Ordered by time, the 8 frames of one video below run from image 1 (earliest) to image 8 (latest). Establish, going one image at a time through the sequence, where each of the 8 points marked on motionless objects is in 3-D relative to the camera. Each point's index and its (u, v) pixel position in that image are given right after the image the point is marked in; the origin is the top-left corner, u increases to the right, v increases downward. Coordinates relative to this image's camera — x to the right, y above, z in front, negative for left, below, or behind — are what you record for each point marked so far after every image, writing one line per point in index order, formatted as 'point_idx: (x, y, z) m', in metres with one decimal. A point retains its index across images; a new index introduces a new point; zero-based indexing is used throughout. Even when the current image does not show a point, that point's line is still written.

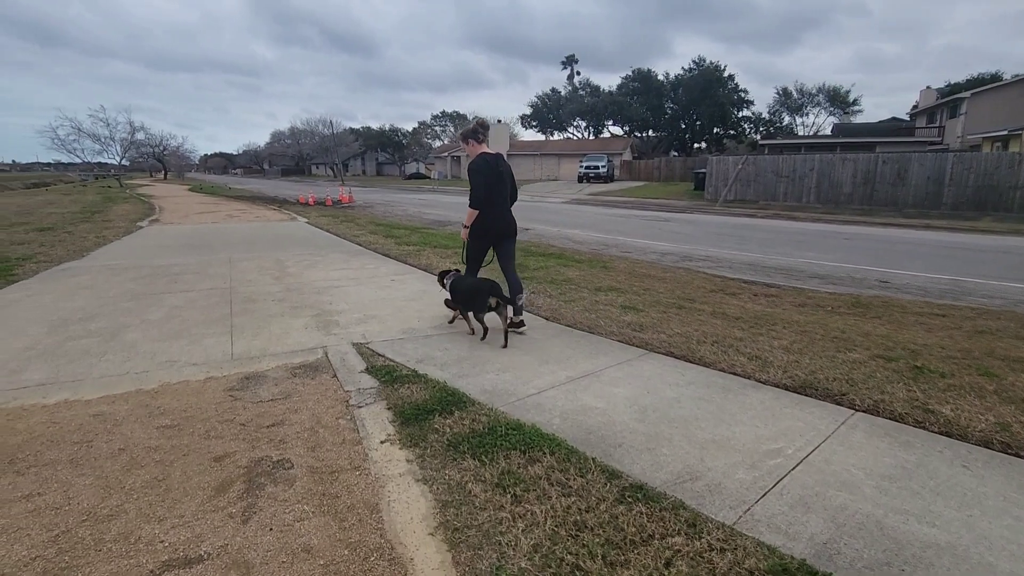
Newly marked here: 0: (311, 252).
0: (-3.5, +0.6, +9.0) m
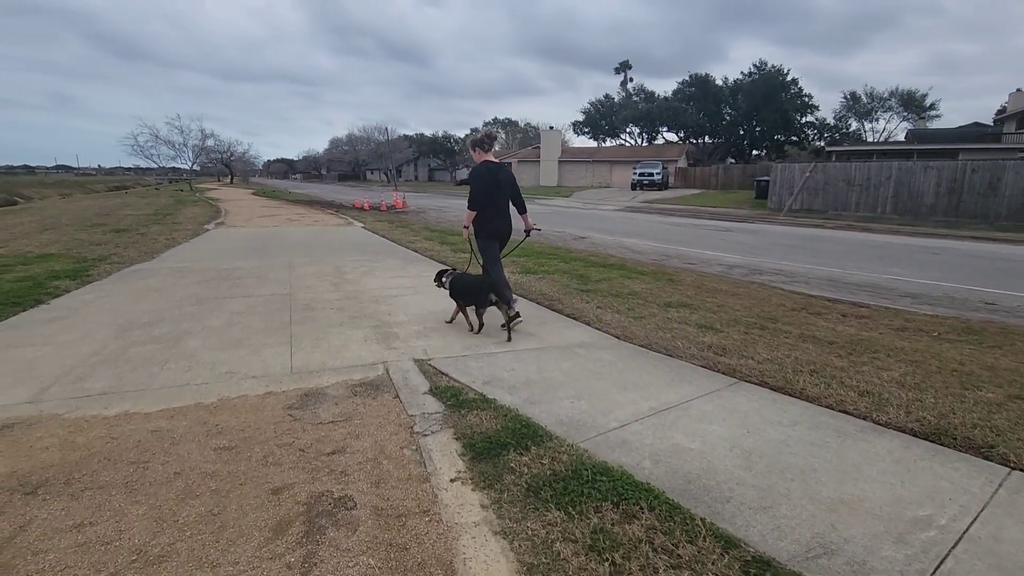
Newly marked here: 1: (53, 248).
0: (-2.5, +0.5, +8.9) m
1: (-8.2, +0.7, +9.4) m
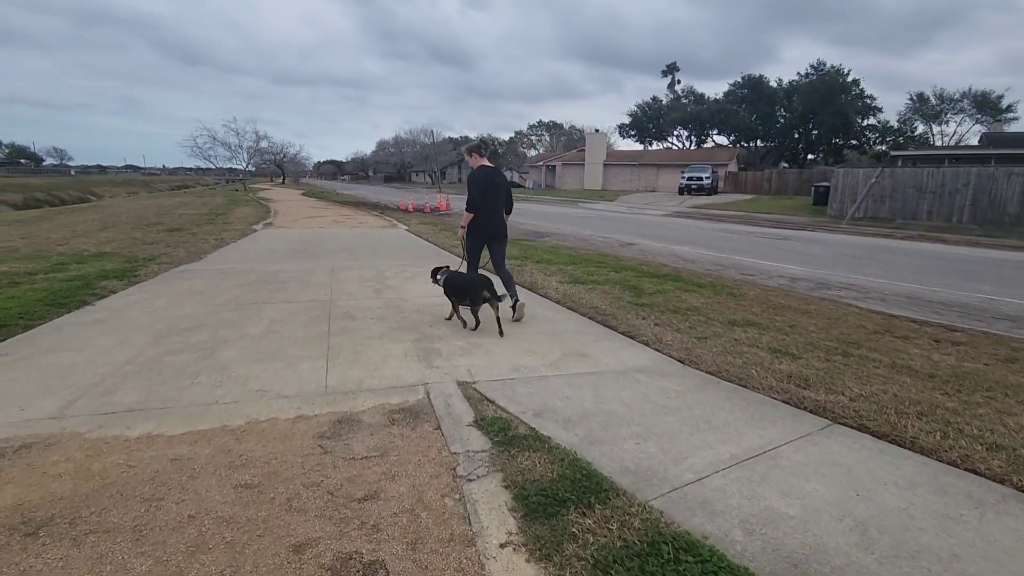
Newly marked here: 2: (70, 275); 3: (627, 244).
0: (-1.7, +0.4, +8.7) m
1: (-7.4, +0.8, +9.6) m
2: (-5.8, +0.2, +6.9) m
3: (+3.2, +1.2, +14.5) m
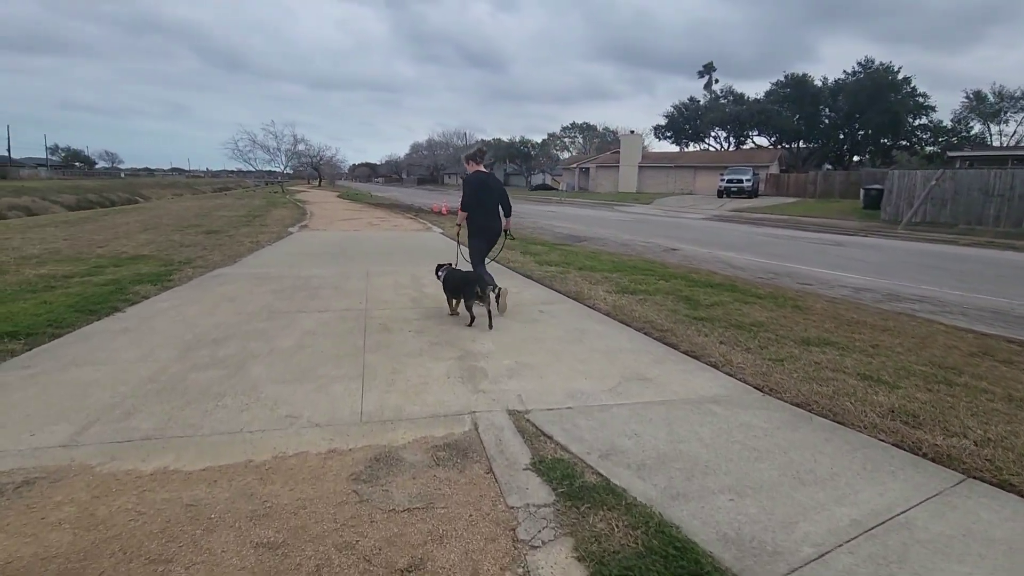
0: (-1.0, +0.3, +8.3) m
1: (-6.7, +0.7, +9.5) m
2: (-5.3, +0.1, +6.8) m
3: (+4.2, +1.0, +13.9) m
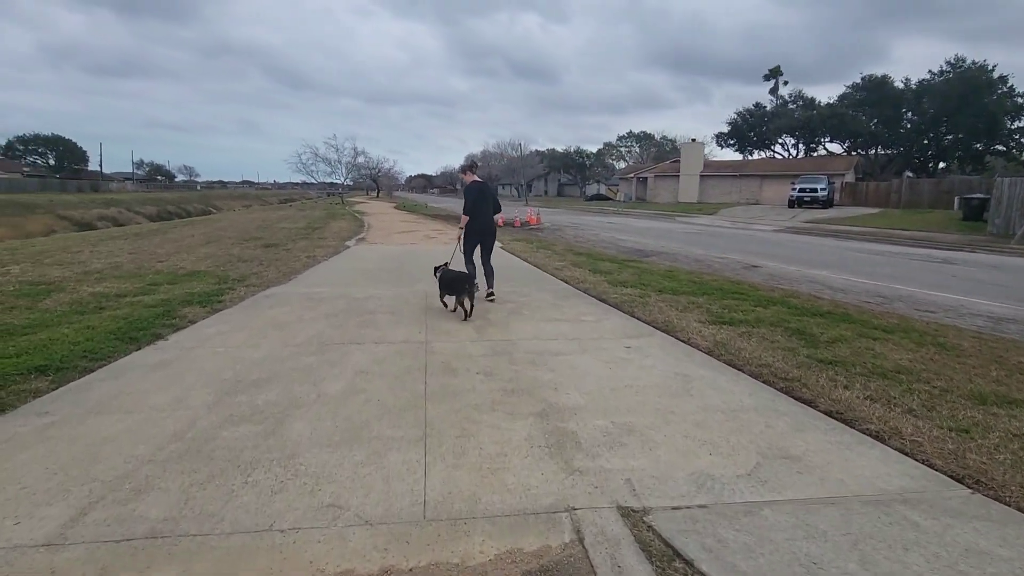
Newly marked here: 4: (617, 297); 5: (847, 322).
0: (0.0, -0.1, +7.6) m
1: (-5.5, +0.4, +9.4) m
2: (-4.4, -0.1, +6.5) m
3: (+5.8, +0.5, +12.6) m
4: (+1.4, -0.1, +7.2) m
5: (+4.0, -0.4, +6.3) m
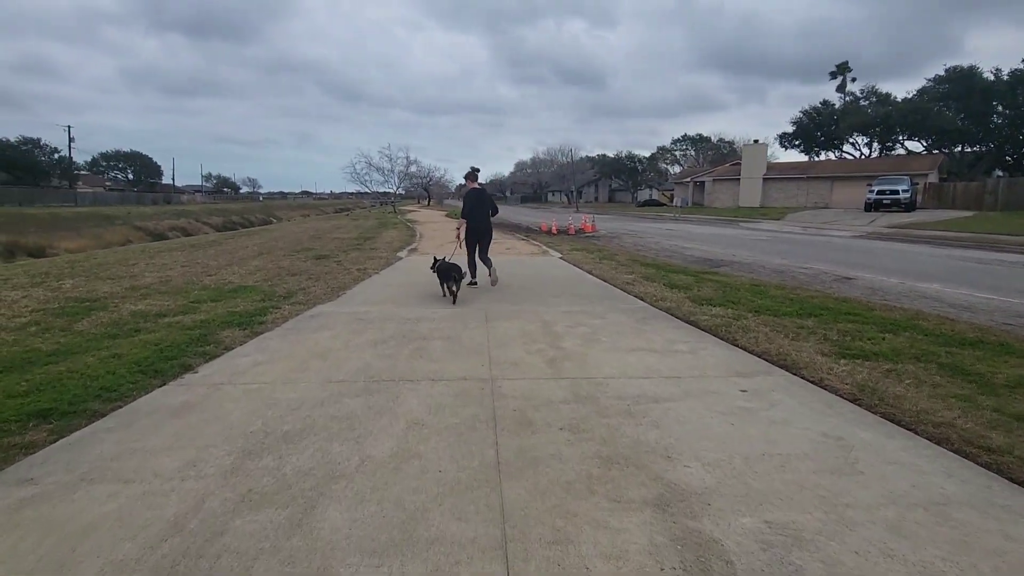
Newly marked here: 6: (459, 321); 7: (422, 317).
0: (+0.9, -0.3, +6.7) m
1: (-4.4, +0.2, +8.9) m
2: (-3.6, -0.3, +5.9) m
3: (+7.1, +0.2, +11.1) m
4: (+2.3, -0.4, +6.1) m
5: (+4.8, -0.6, +5.0) m
6: (-0.6, -0.4, +6.1) m
7: (-1.1, -0.3, +6.2) m
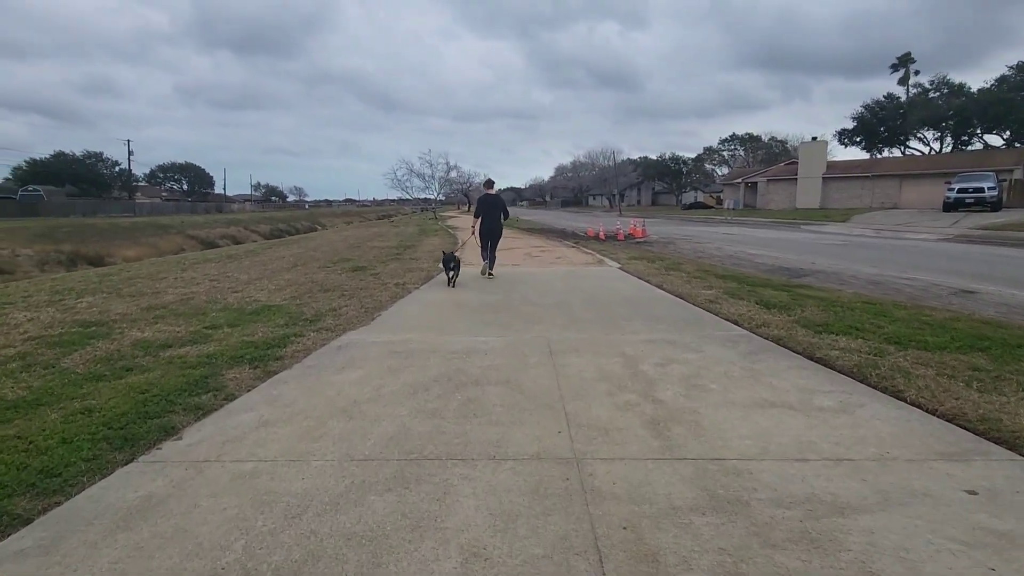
0: (+1.6, -0.5, +5.4) m
1: (-3.5, -0.1, +8.0) m
2: (-2.9, -0.6, +5.0) m
3: (+8.1, -0.1, +9.3) m
4: (+2.9, -0.6, +4.7) m
5: (+5.3, -0.9, +3.4) m
6: (0.0, -0.6, +4.9) m
7: (-0.4, -0.6, +5.0) m
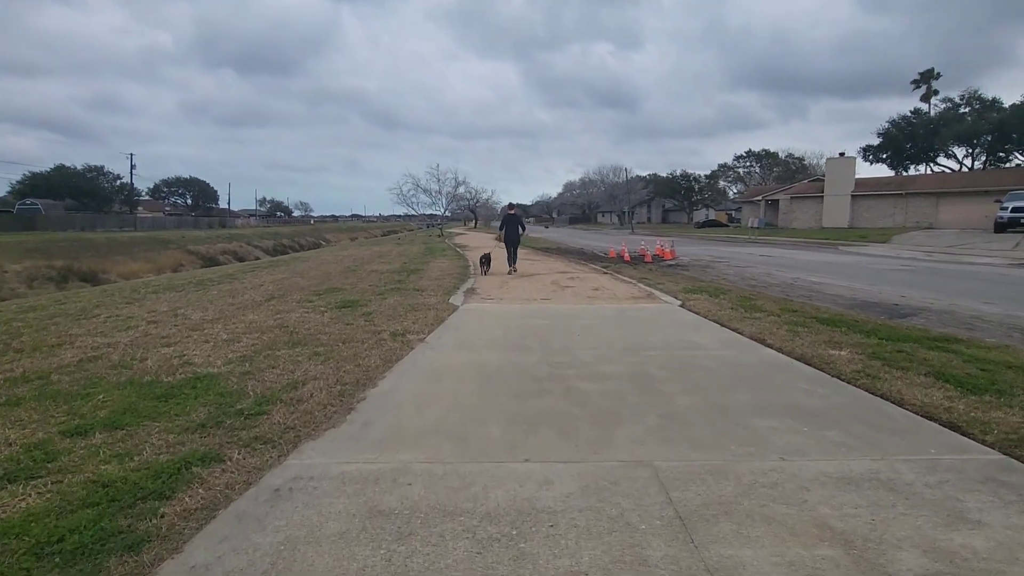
0: (+2.1, -1.1, +2.9) m
1: (-3.0, -0.7, +5.6) m
2: (-2.5, -1.1, +2.5) m
3: (+8.6, -0.8, +6.8) m
4: (+3.4, -1.1, +2.2) m
5: (+5.8, -1.4, +0.8) m
6: (+0.5, -1.1, +2.5) m
7: (+0.1, -1.1, +2.5) m
